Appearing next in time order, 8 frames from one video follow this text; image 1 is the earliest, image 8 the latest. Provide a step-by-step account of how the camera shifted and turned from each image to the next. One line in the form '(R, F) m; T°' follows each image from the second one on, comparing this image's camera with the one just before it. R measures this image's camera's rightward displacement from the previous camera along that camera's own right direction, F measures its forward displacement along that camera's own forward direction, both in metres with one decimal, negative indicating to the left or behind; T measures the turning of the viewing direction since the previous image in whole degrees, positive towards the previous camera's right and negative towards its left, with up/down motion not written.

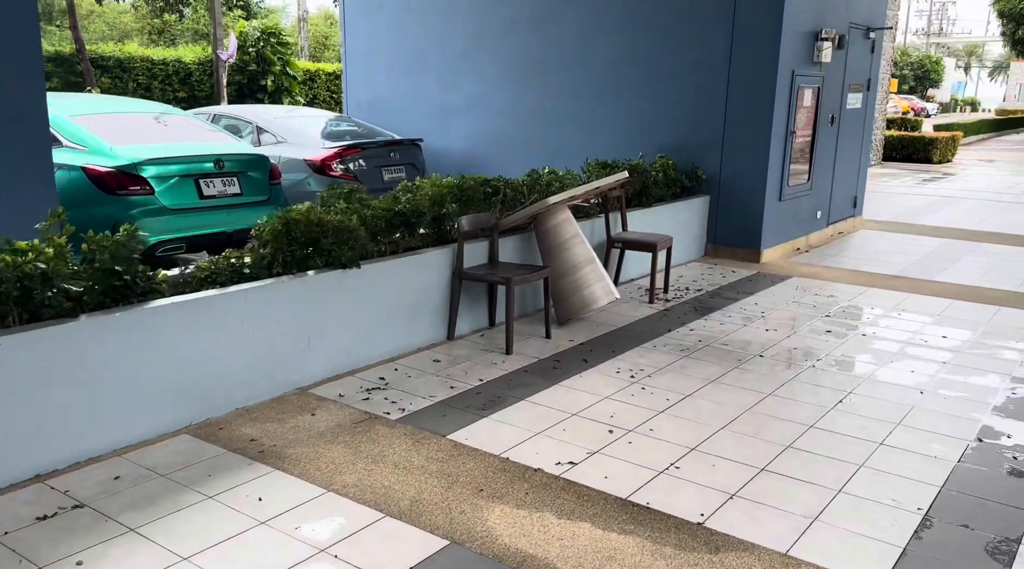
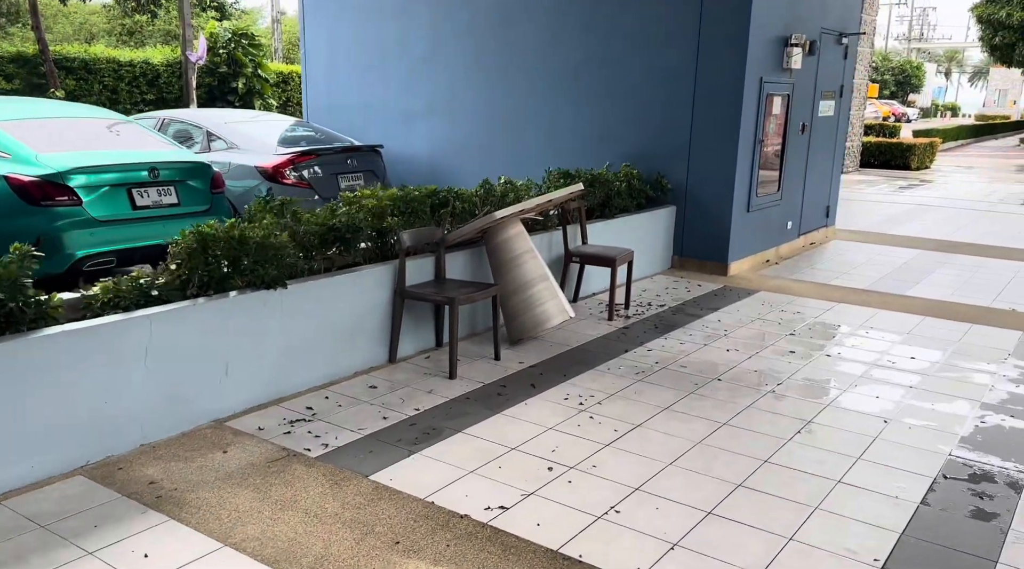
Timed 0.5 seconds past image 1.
(+0.2, +0.3) m; +1°
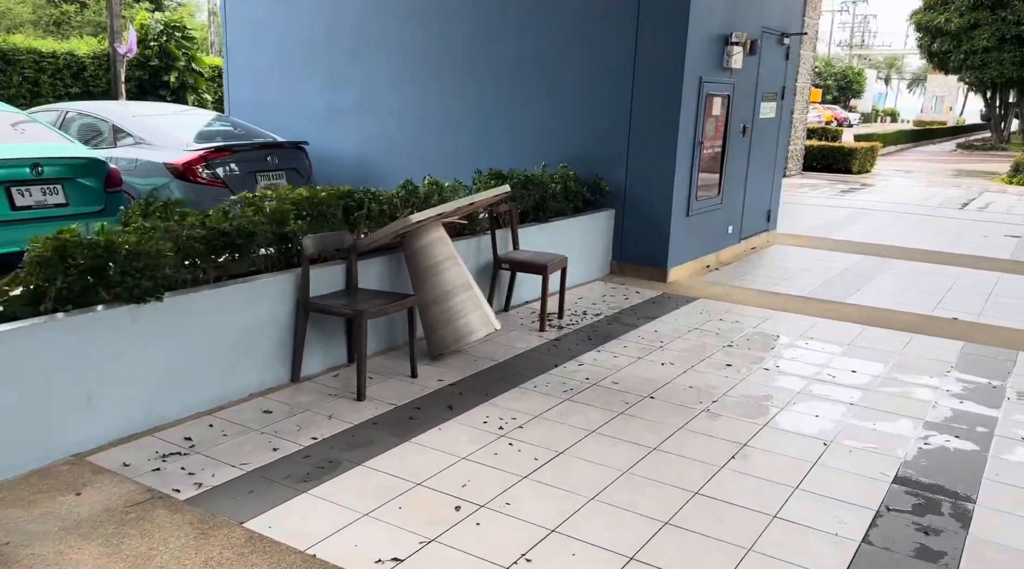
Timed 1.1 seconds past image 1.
(+0.2, +0.3) m; +3°
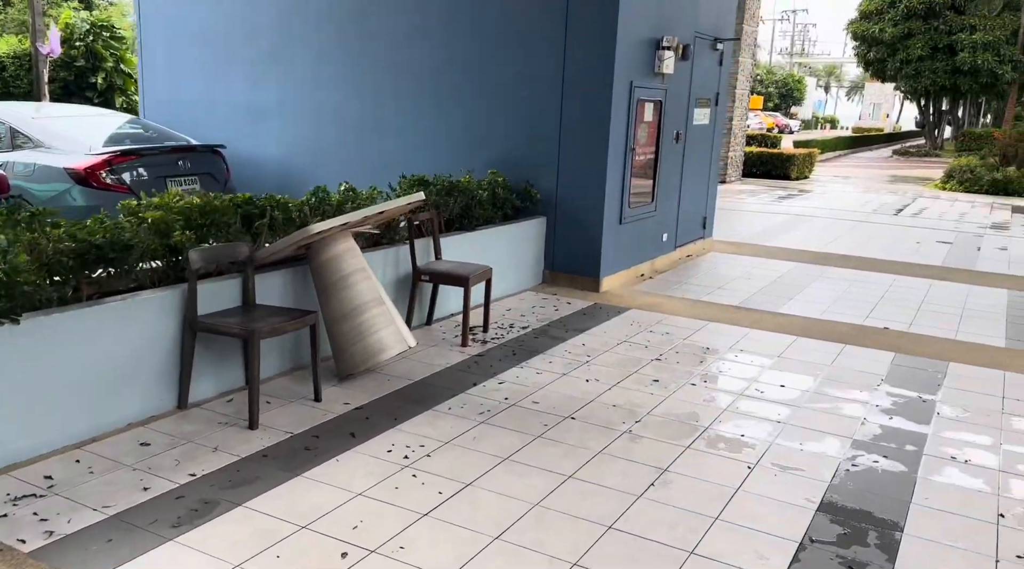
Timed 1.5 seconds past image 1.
(+0.2, +0.2) m; +3°
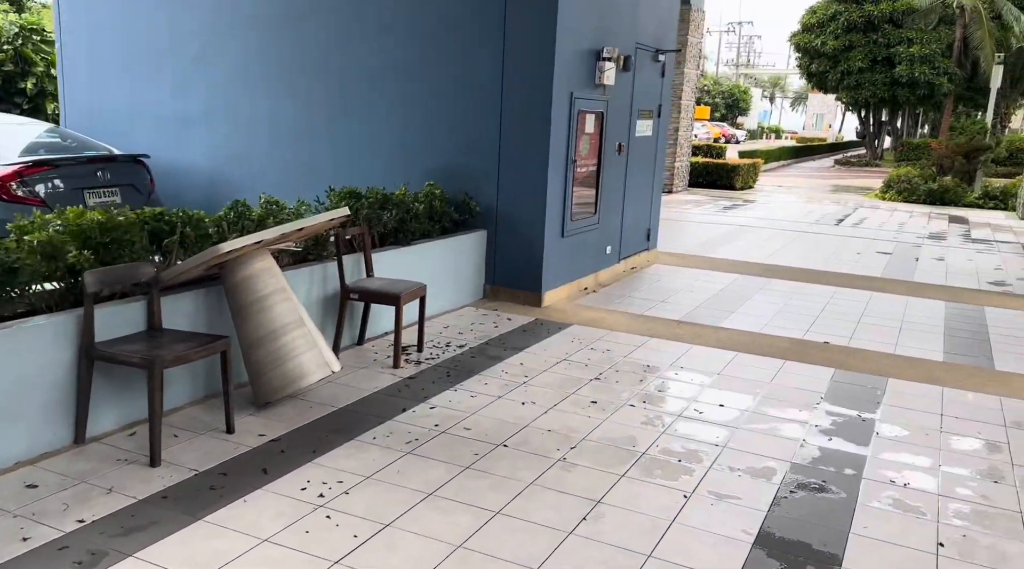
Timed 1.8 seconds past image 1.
(+0.1, +0.2) m; +3°
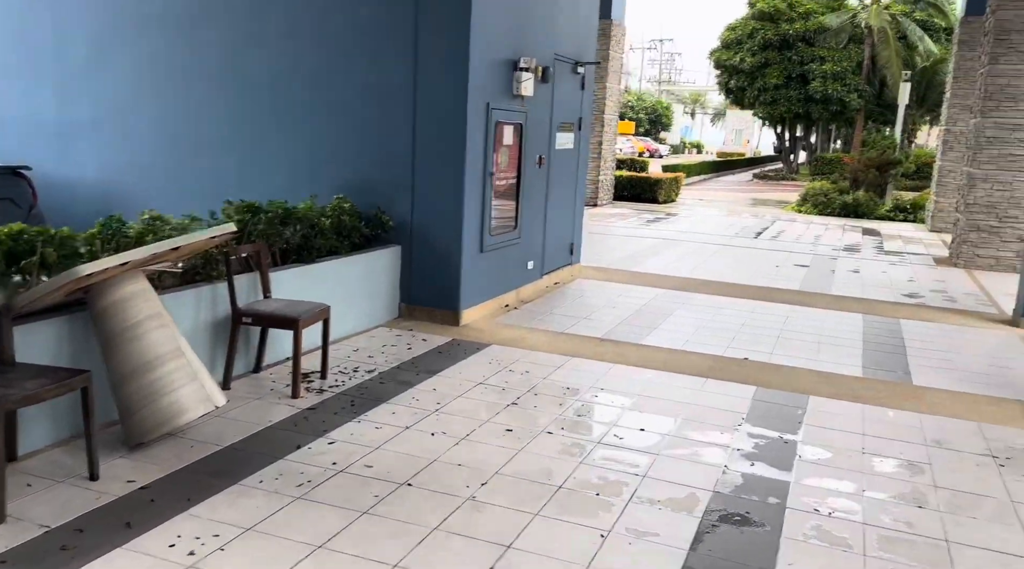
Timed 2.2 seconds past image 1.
(+0.1, +0.3) m; +5°
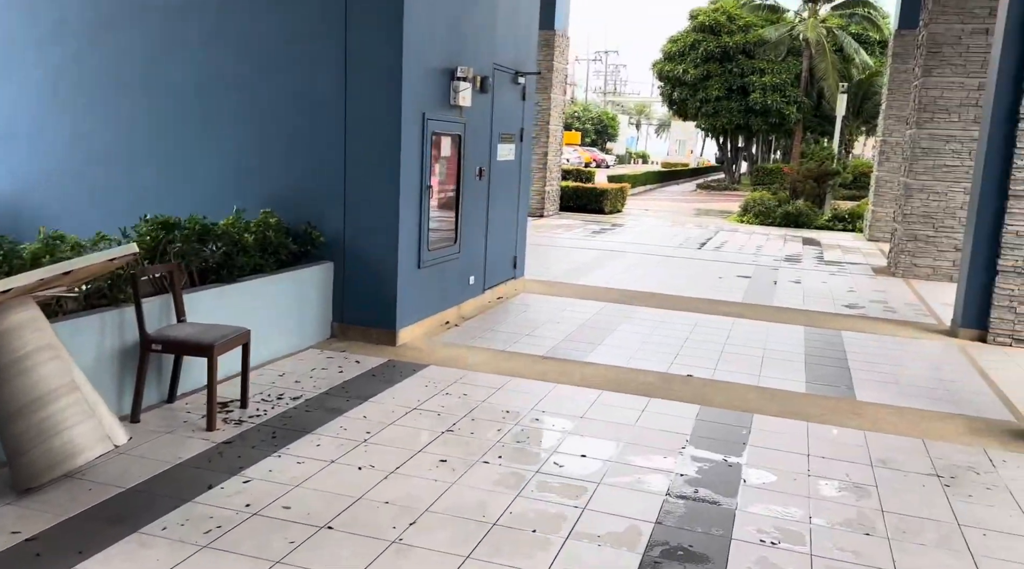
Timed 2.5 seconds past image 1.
(+0.1, +0.2) m; +3°
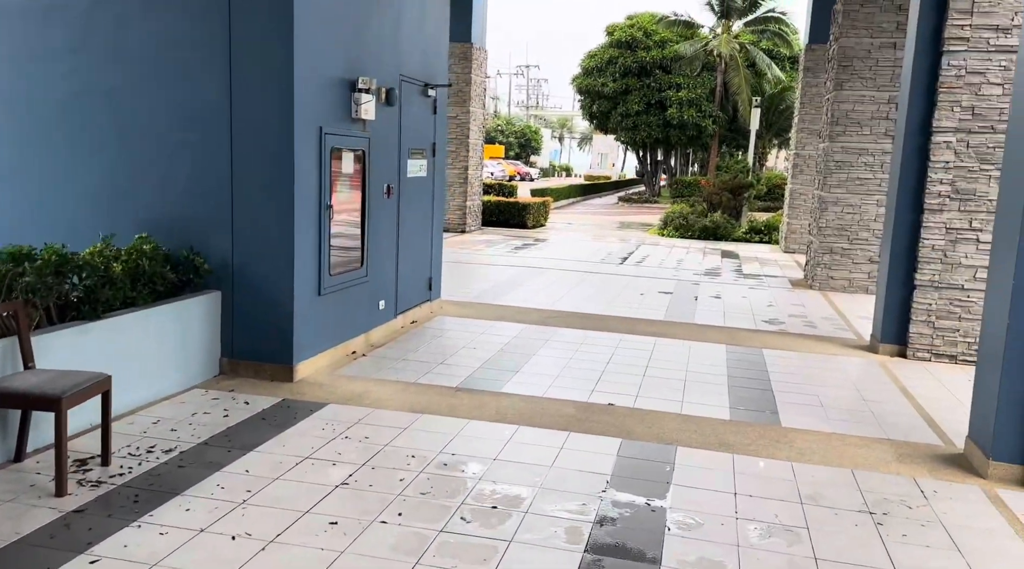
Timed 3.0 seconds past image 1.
(+0.1, +0.4) m; +5°
